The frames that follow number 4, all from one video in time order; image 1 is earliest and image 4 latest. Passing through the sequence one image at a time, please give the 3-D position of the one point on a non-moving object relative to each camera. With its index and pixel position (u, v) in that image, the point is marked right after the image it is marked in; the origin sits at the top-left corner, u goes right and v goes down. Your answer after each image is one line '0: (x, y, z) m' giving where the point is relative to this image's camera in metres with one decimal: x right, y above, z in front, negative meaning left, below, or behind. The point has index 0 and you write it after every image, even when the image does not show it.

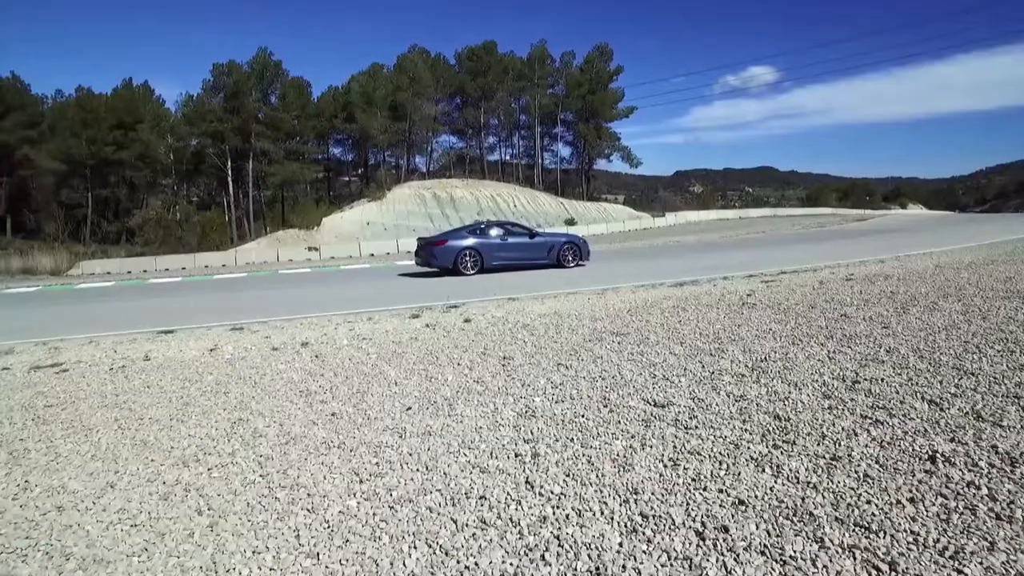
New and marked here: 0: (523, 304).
0: (+0.2, -0.3, +11.5) m
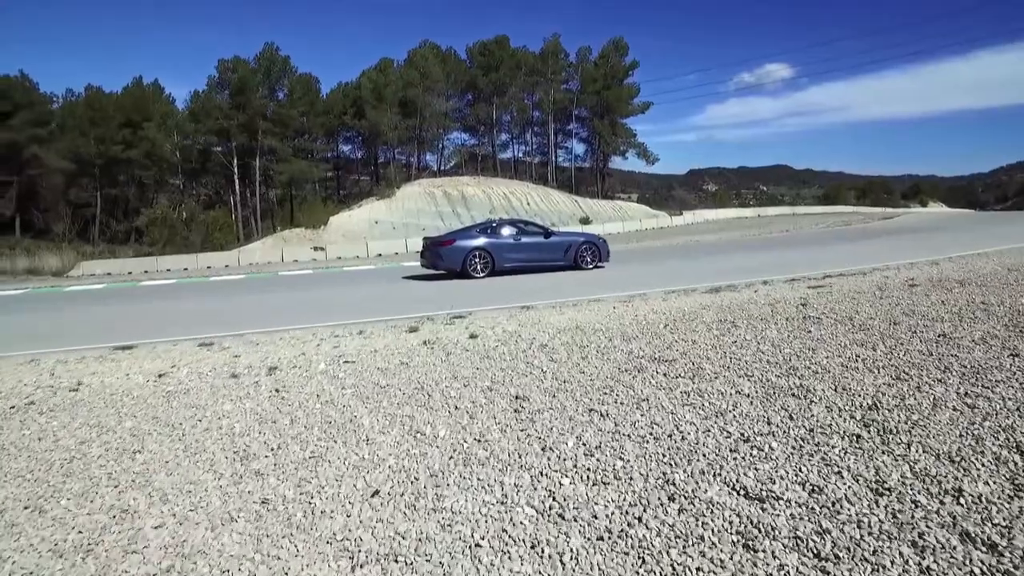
0: (+0.5, -0.5, +10.0) m
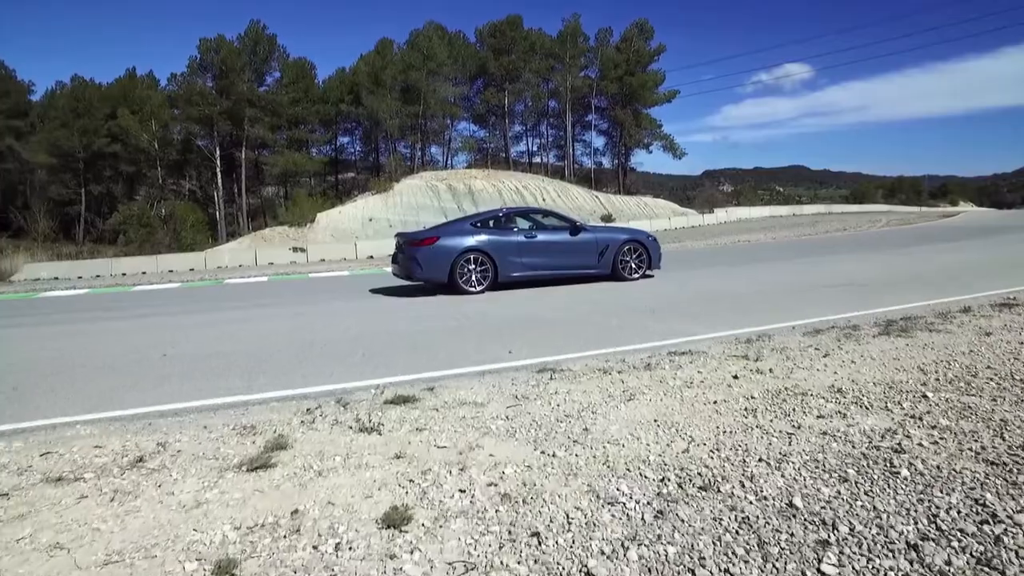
0: (+0.5, -0.8, +4.3) m
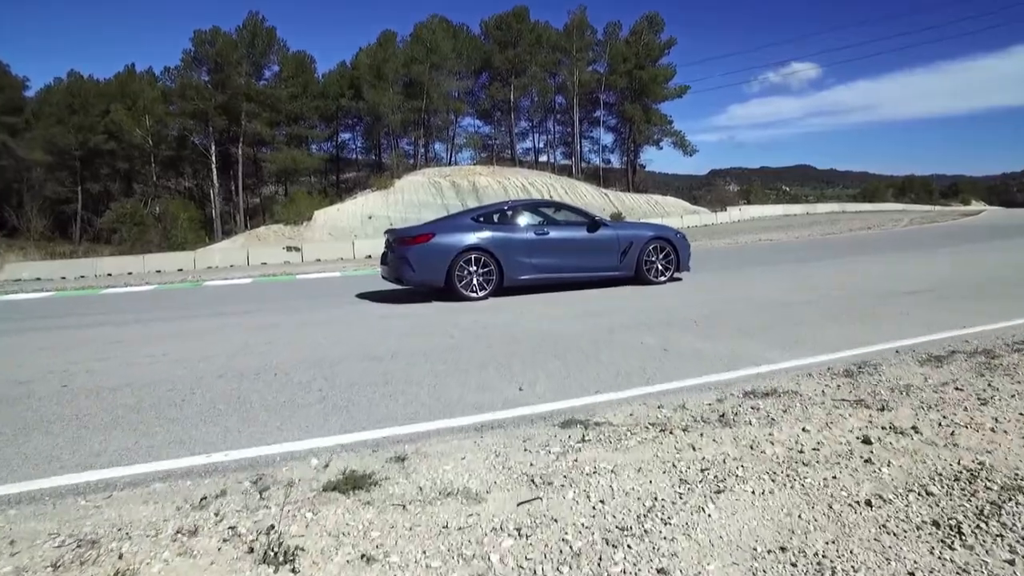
0: (+0.6, -0.9, +2.5) m
